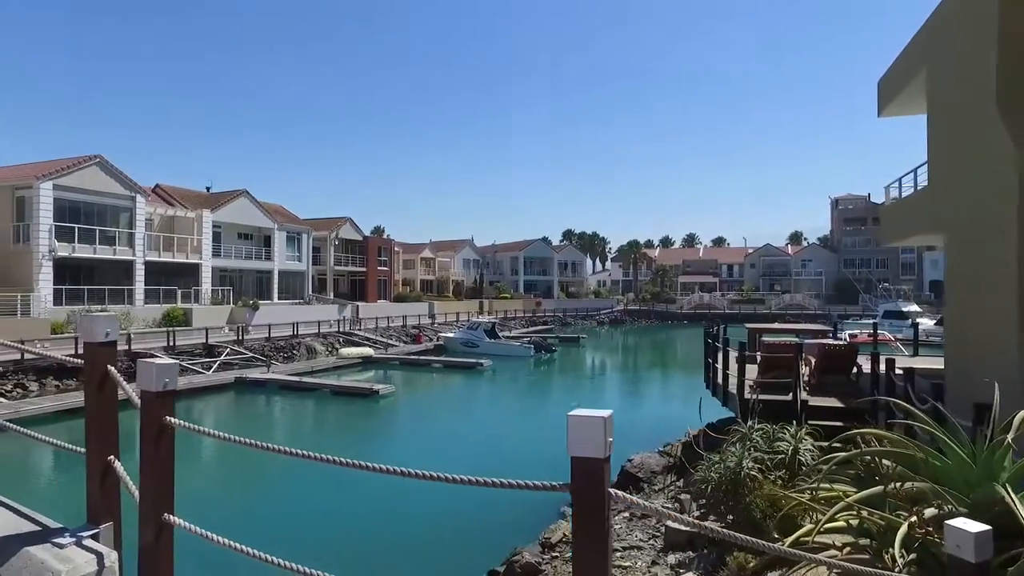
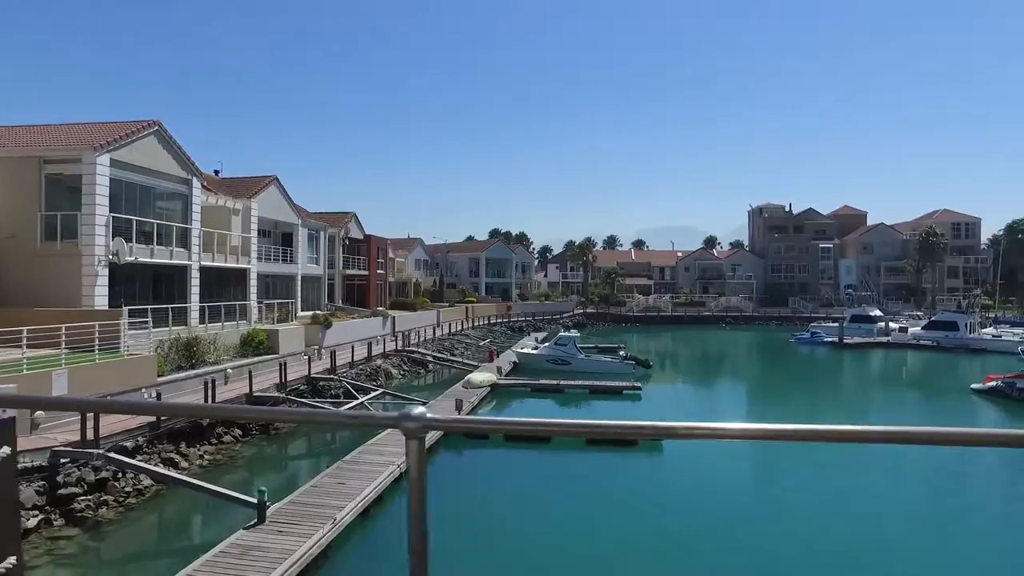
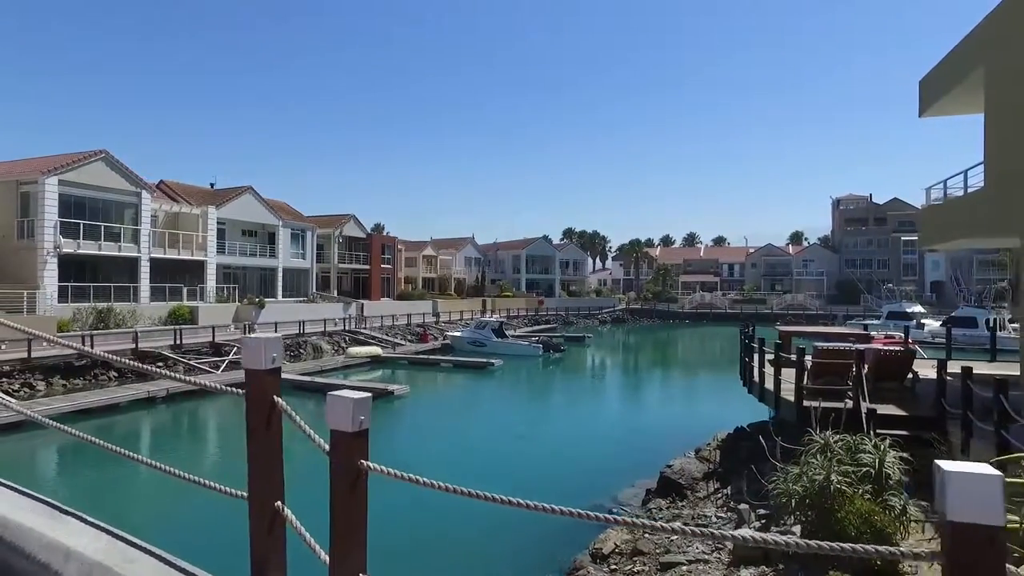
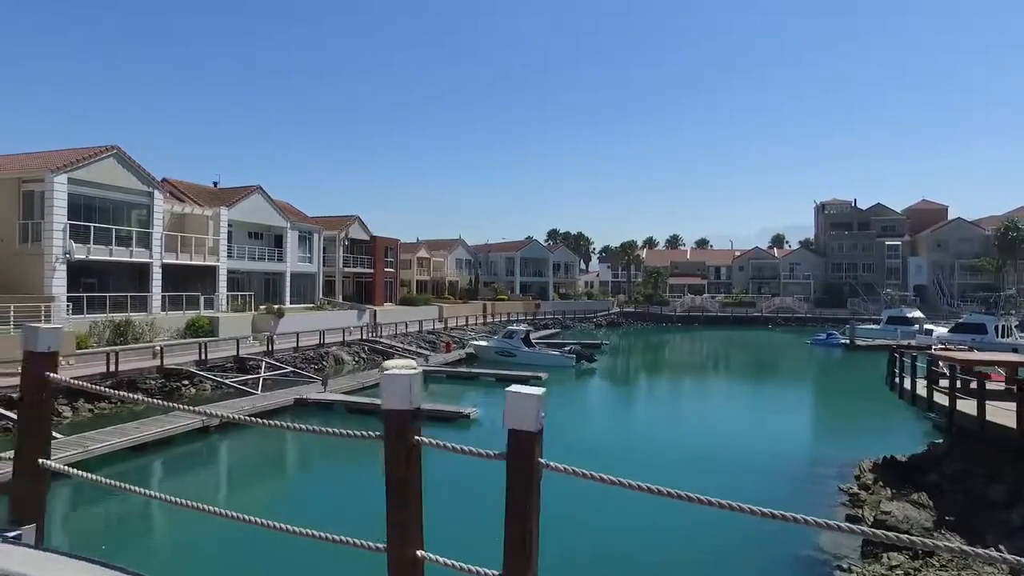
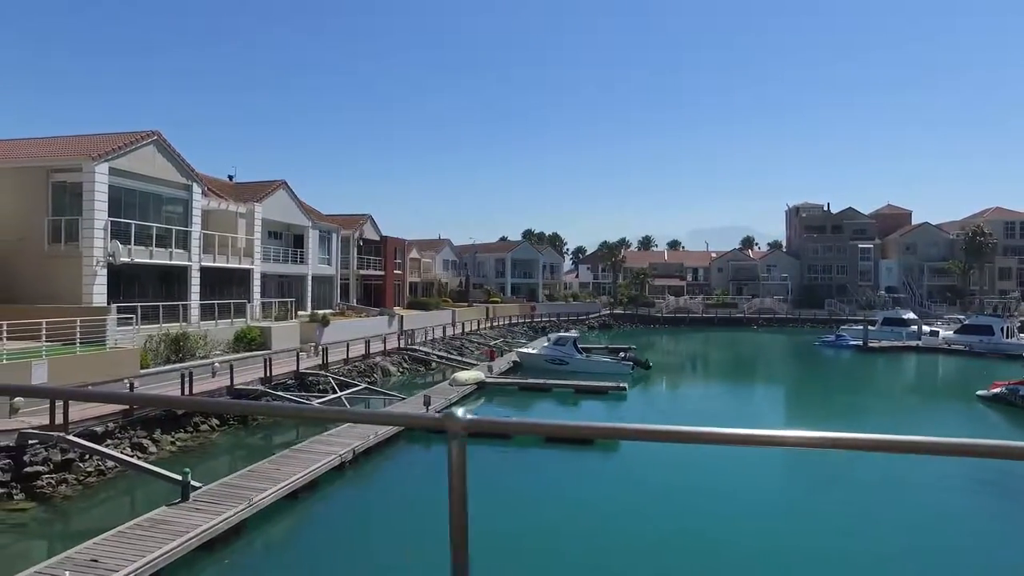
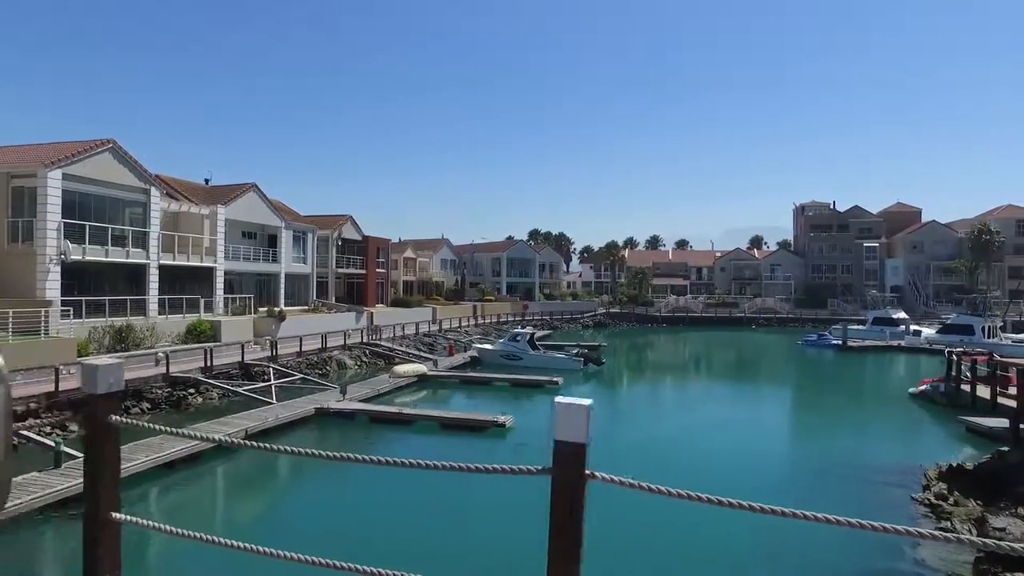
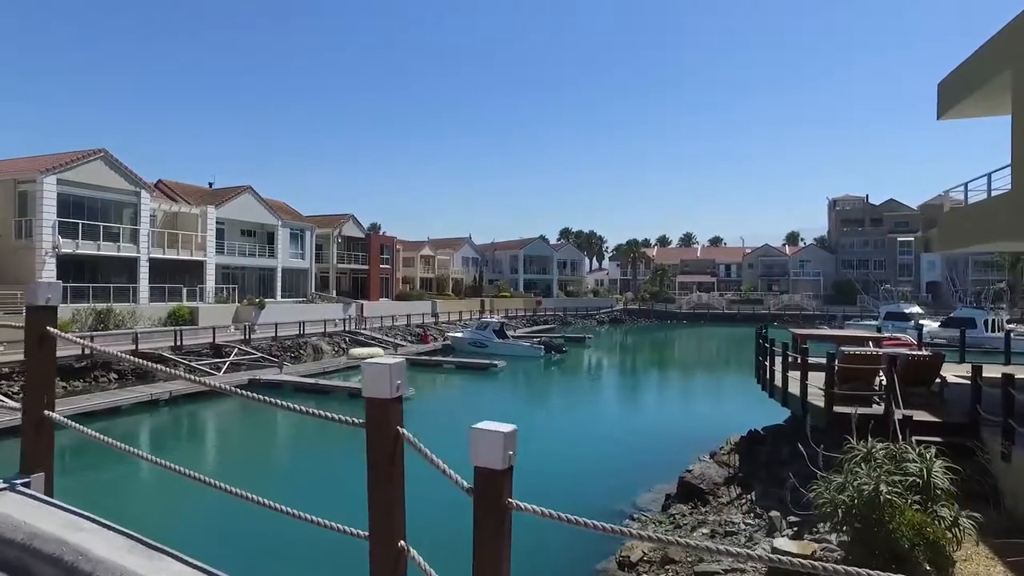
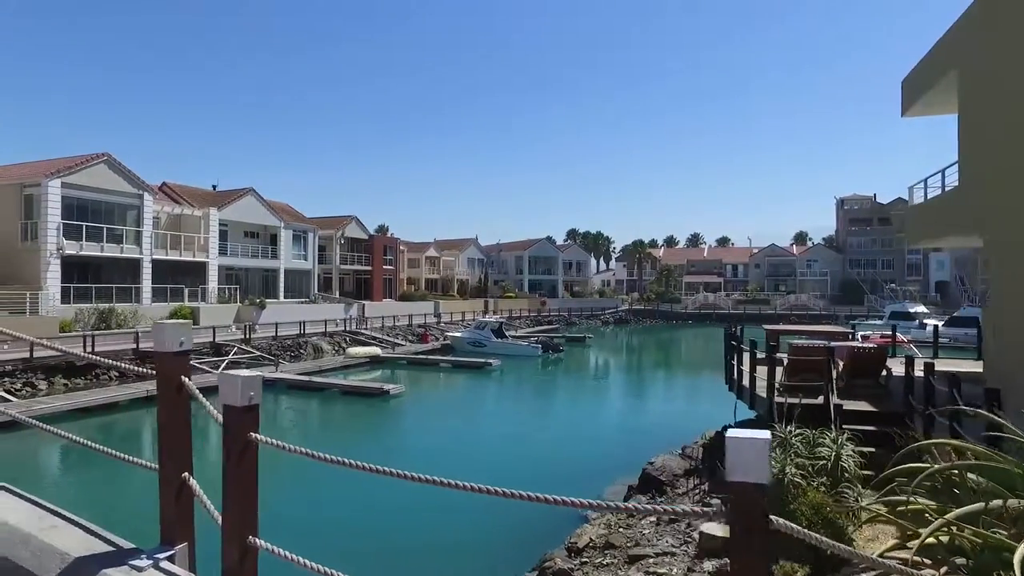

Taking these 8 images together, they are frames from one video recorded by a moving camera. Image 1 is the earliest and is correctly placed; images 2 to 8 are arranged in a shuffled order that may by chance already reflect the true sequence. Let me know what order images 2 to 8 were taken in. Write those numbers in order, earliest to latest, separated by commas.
8, 3, 7, 4, 6, 5, 2
